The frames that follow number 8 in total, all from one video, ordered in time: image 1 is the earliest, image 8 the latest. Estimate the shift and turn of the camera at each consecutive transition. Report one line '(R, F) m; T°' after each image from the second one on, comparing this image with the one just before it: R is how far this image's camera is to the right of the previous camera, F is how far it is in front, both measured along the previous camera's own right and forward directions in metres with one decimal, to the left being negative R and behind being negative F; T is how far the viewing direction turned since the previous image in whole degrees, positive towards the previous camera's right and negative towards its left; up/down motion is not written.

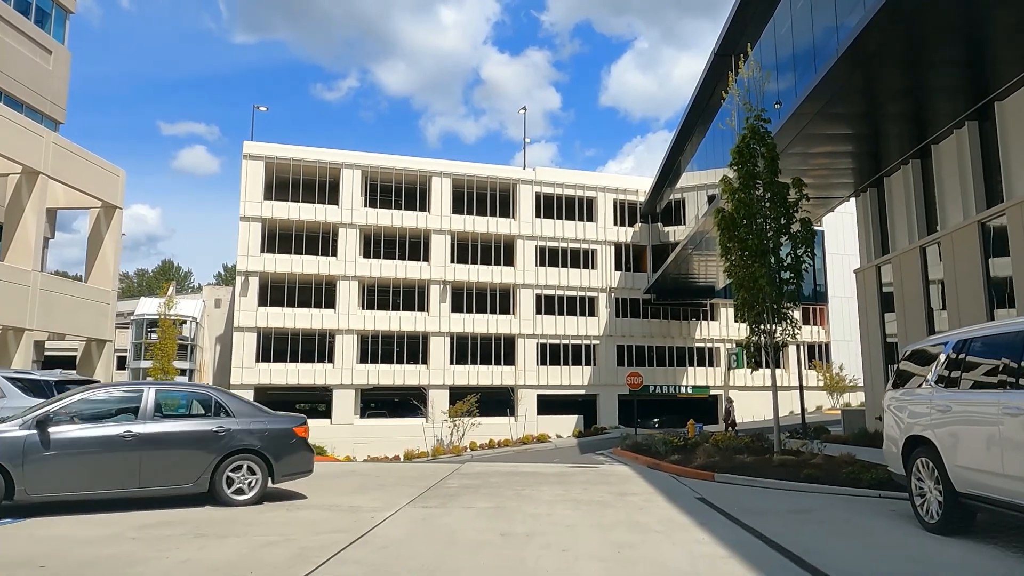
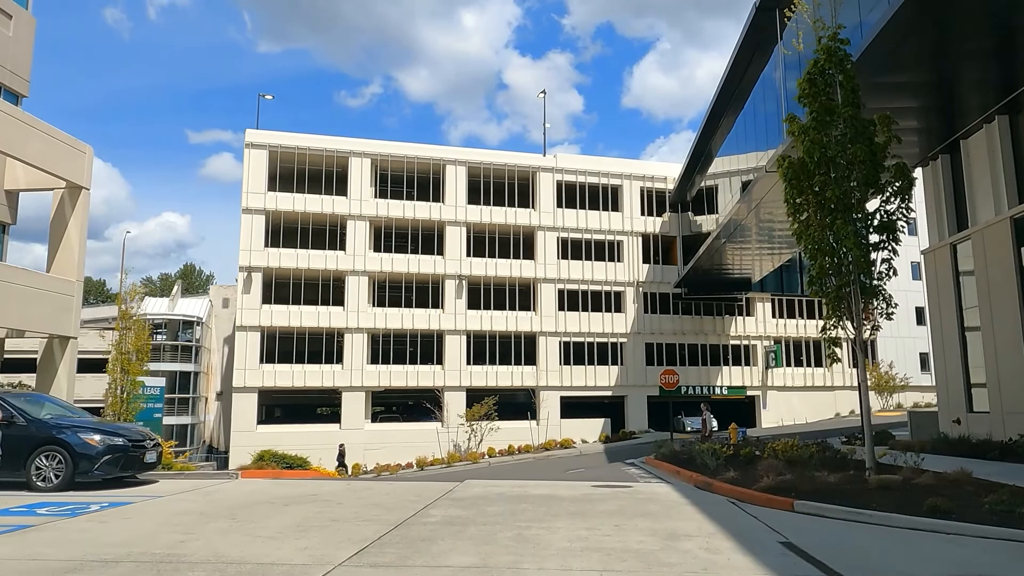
(+0.2, +2.8) m; -2°
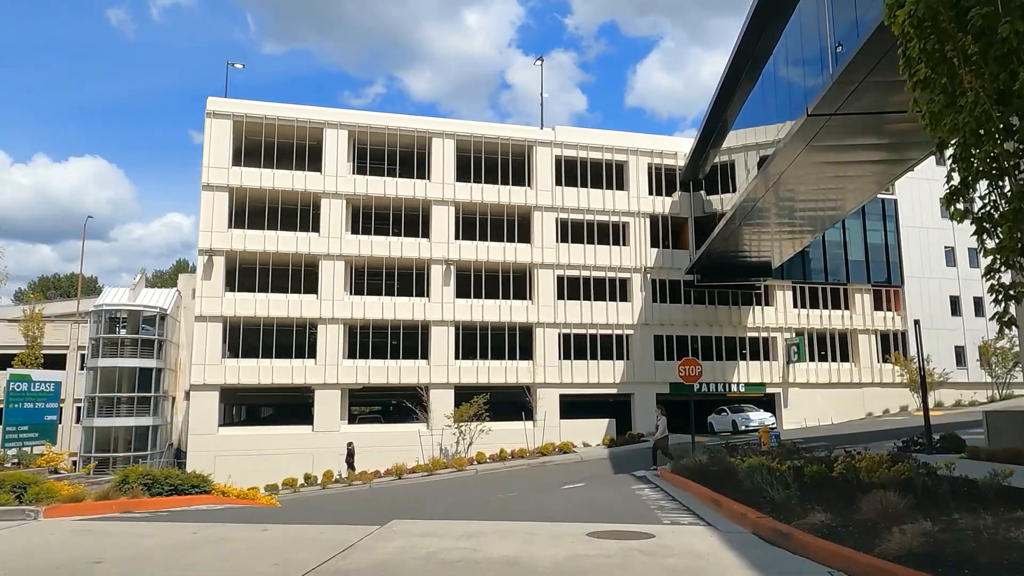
(+0.5, +4.0) m; 0°
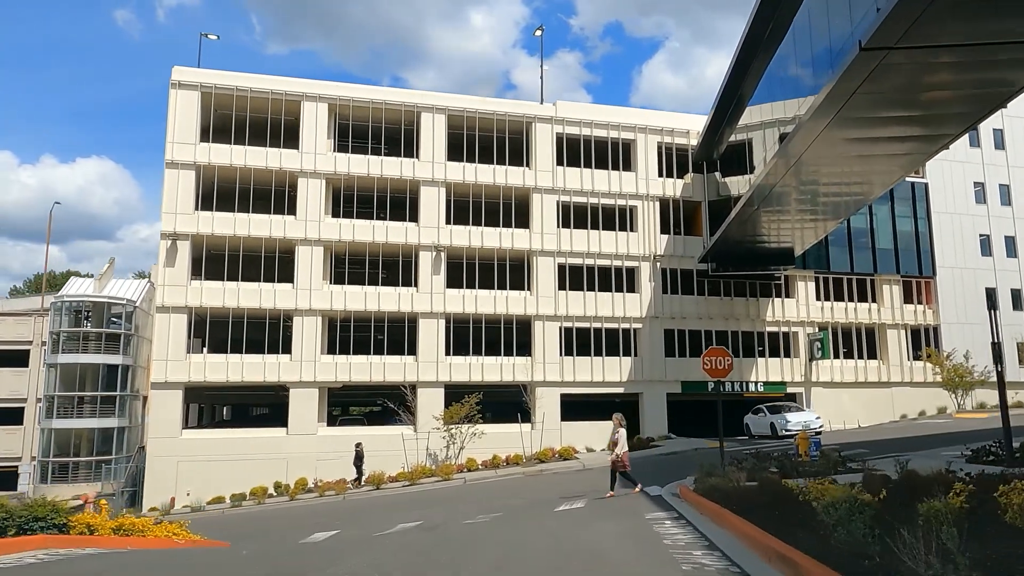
(+0.4, +3.2) m; 0°
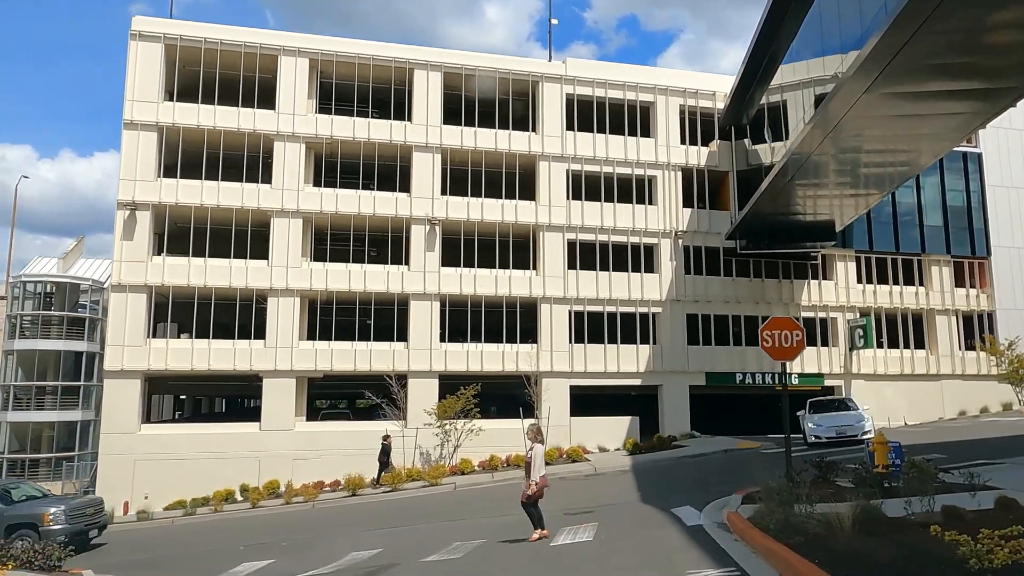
(+0.4, +3.6) m; -1°
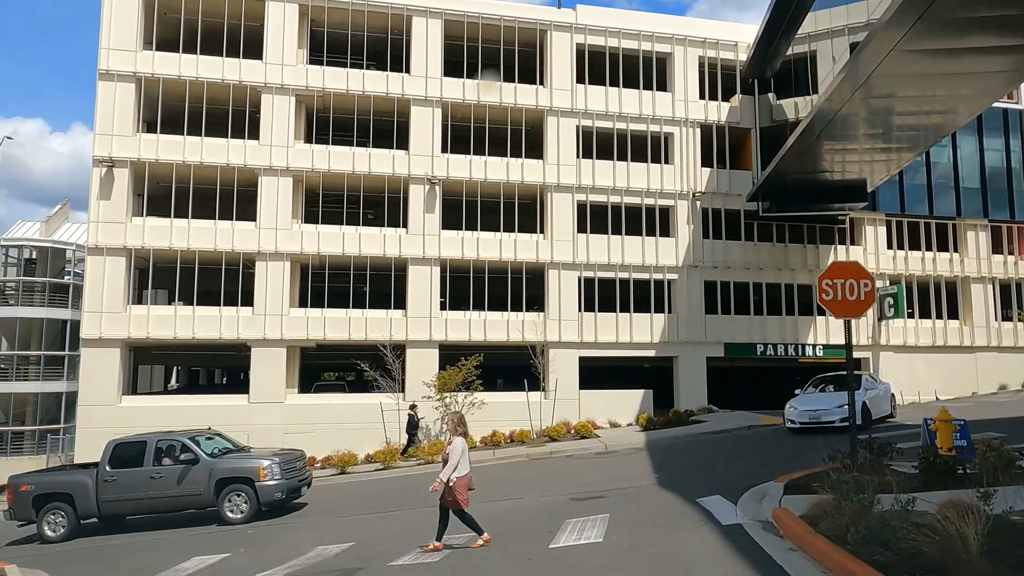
(+0.2, +1.9) m; -1°
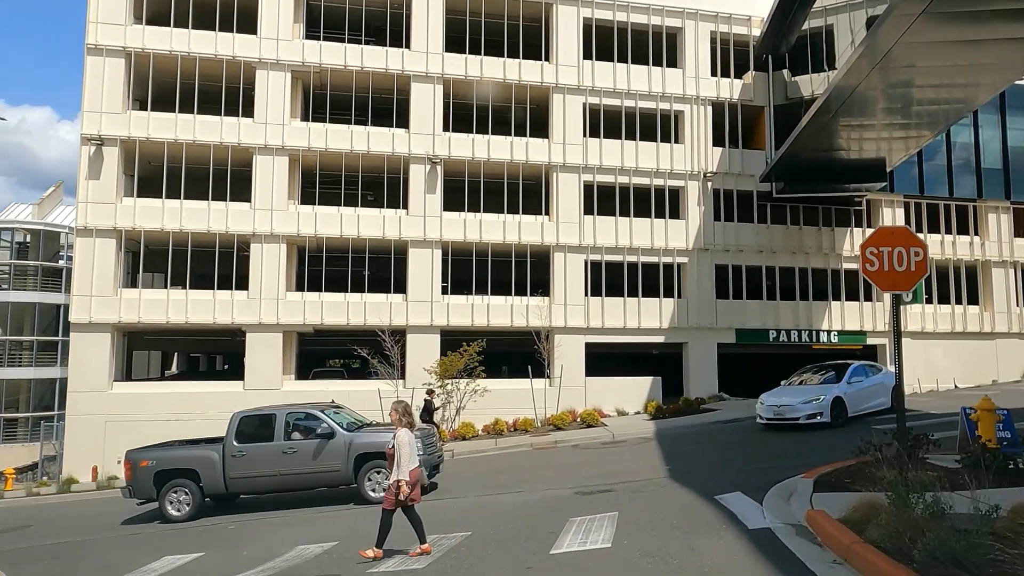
(+0.1, +0.9) m; 0°
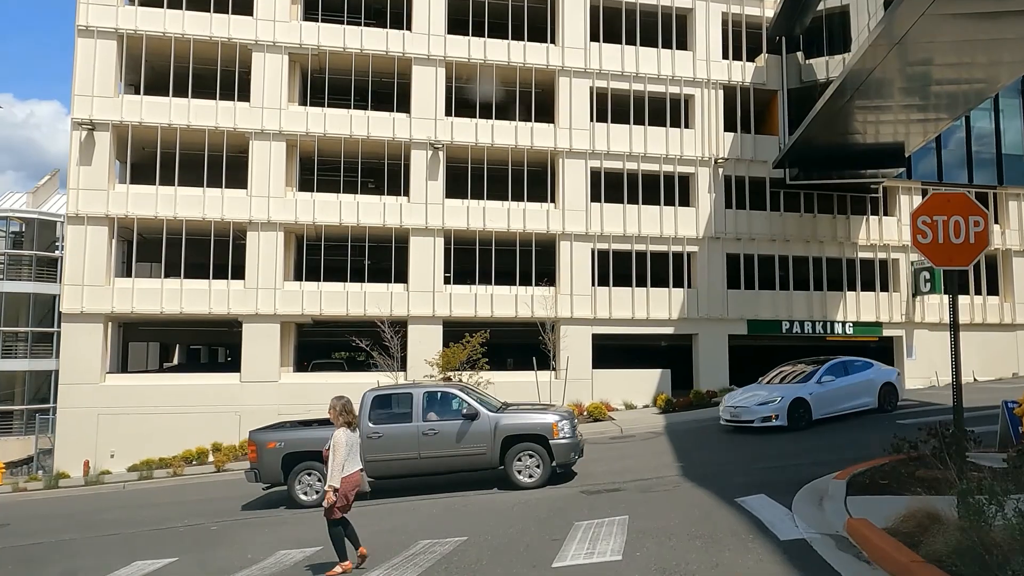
(+0.1, +0.8) m; -1°
